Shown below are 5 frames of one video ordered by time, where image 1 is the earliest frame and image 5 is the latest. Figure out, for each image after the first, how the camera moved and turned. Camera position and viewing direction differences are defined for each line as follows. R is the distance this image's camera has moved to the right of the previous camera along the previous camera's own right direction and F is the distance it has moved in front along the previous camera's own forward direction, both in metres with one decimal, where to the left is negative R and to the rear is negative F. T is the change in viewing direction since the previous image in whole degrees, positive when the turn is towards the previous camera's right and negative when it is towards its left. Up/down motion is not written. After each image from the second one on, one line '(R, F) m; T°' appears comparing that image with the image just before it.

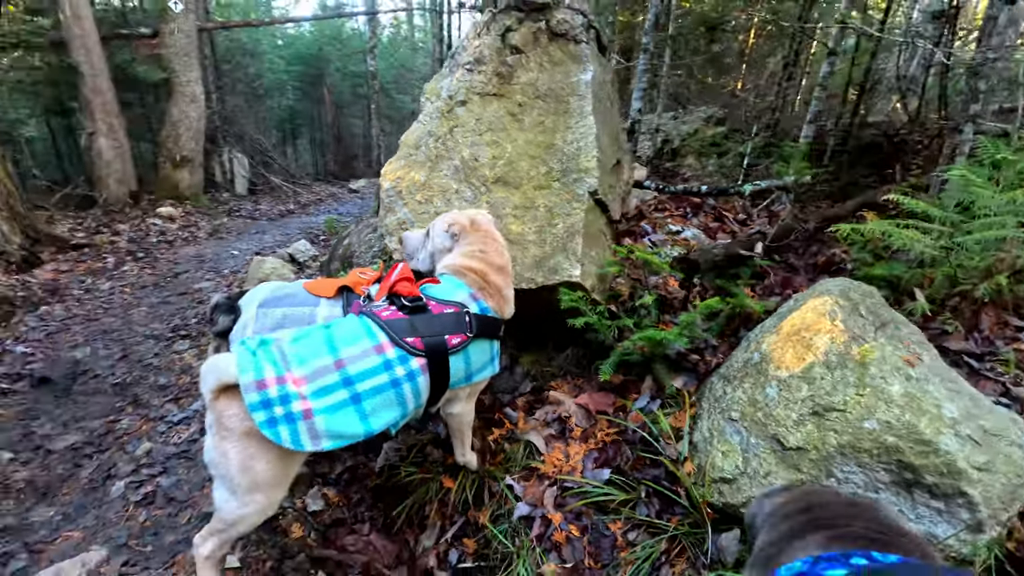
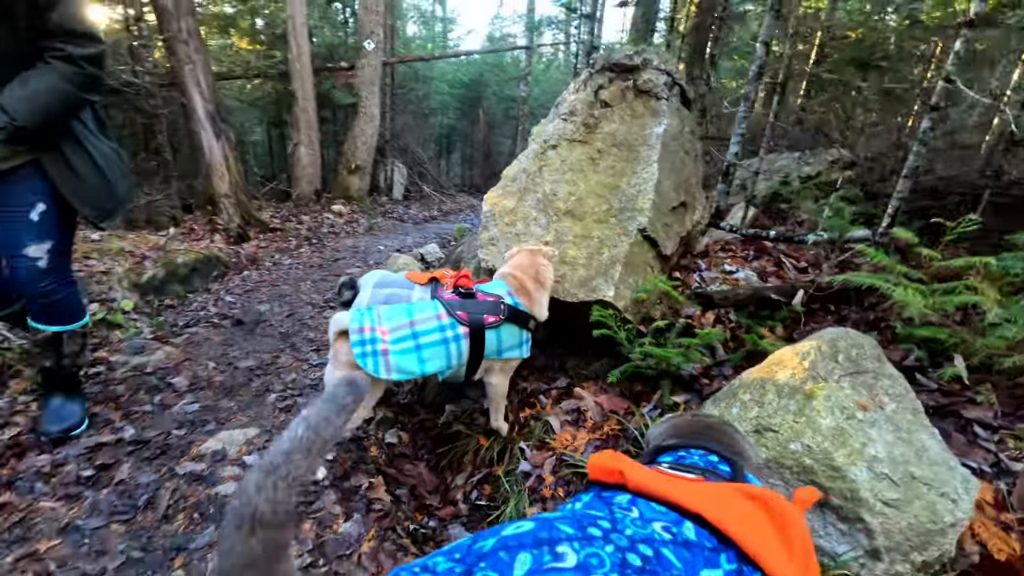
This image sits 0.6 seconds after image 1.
(+0.4, -0.4) m; -15°
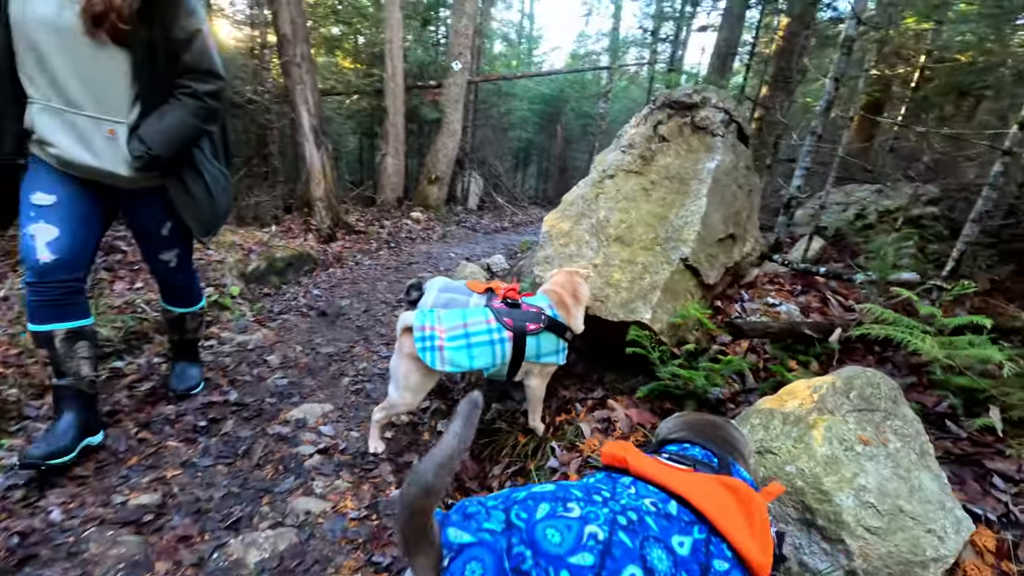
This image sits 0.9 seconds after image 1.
(+0.1, -0.3) m; -8°
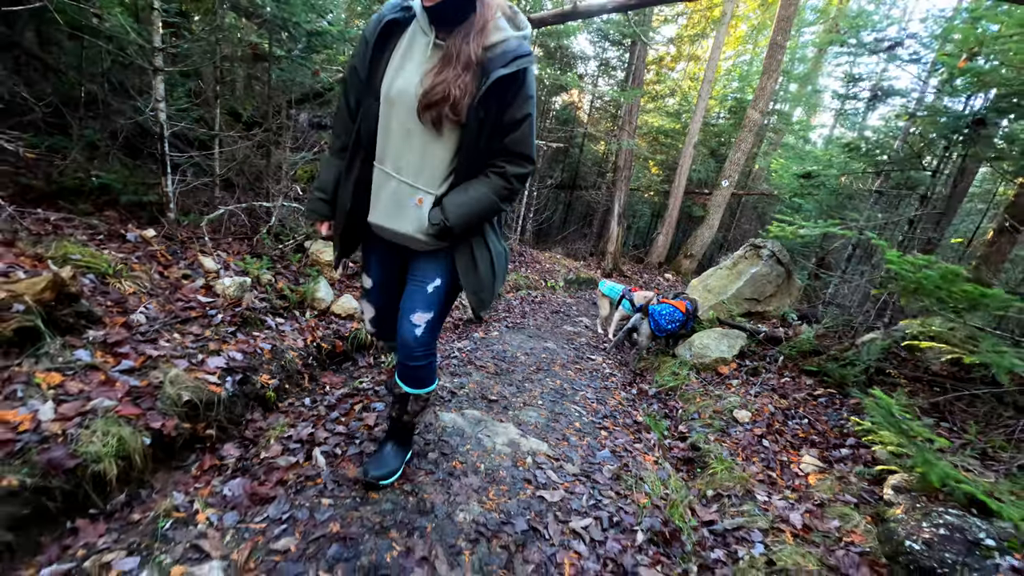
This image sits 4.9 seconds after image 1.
(+2.1, -5.0) m; -32°
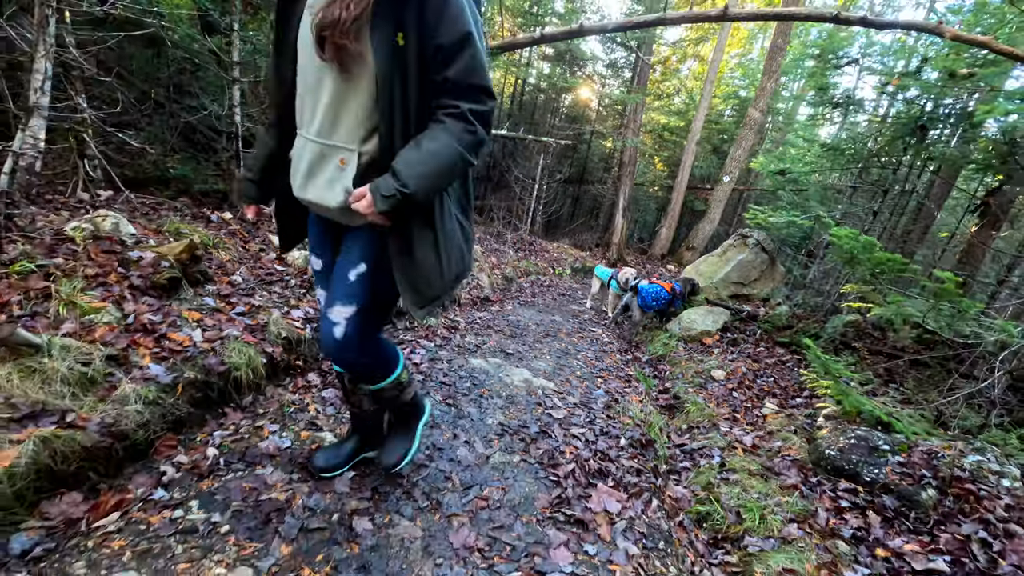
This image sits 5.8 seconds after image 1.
(-0.1, -0.9) m; -1°
